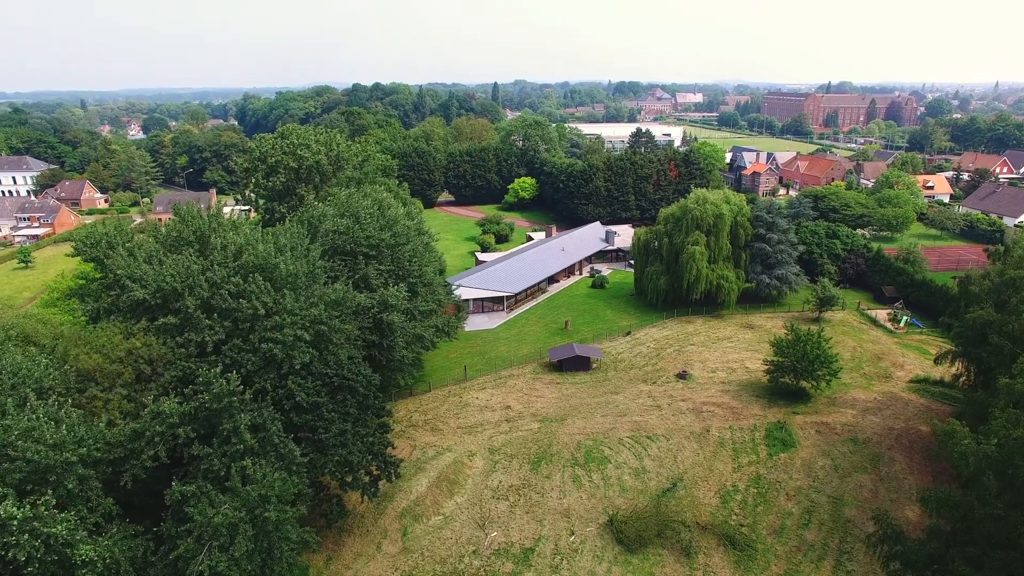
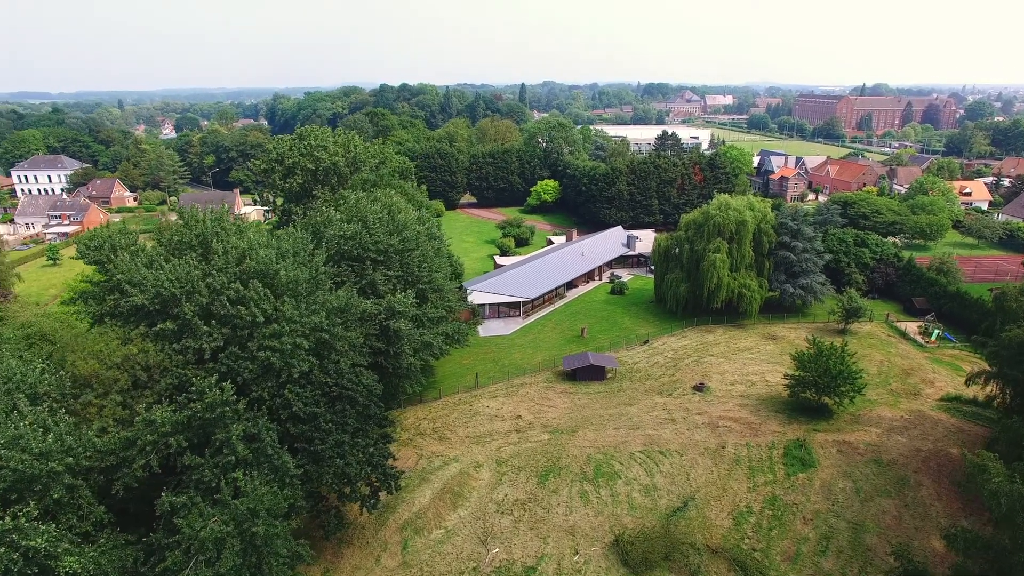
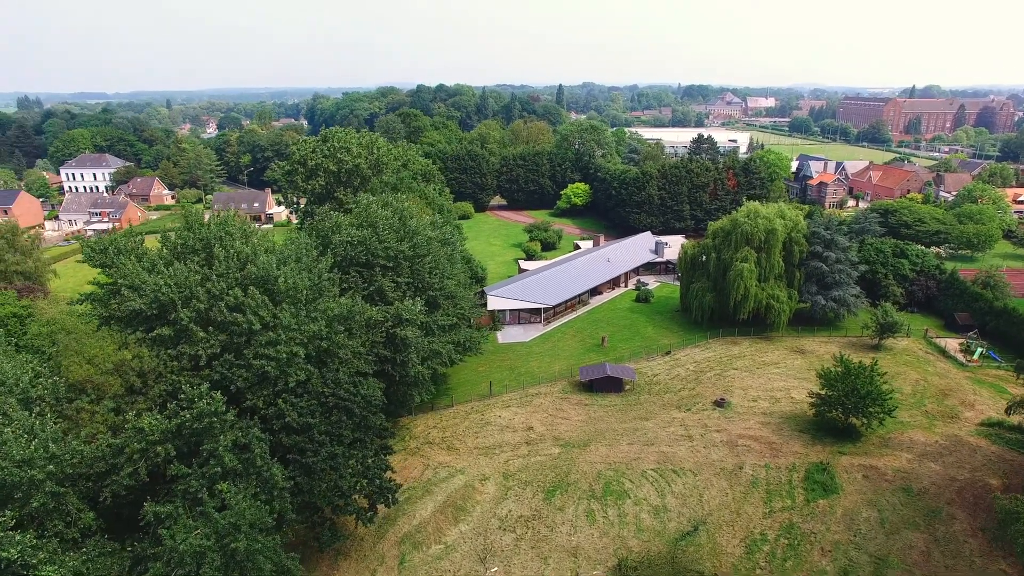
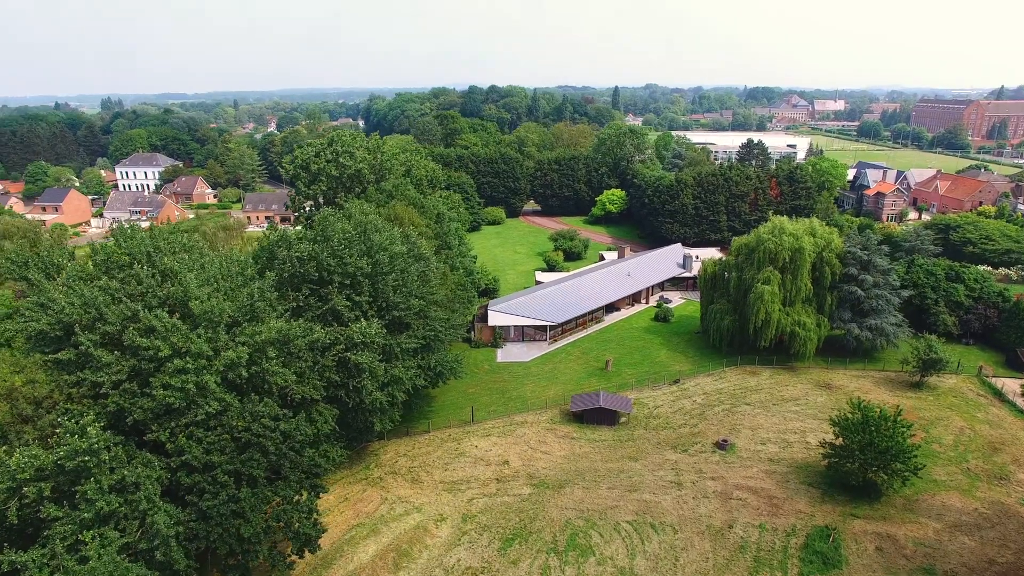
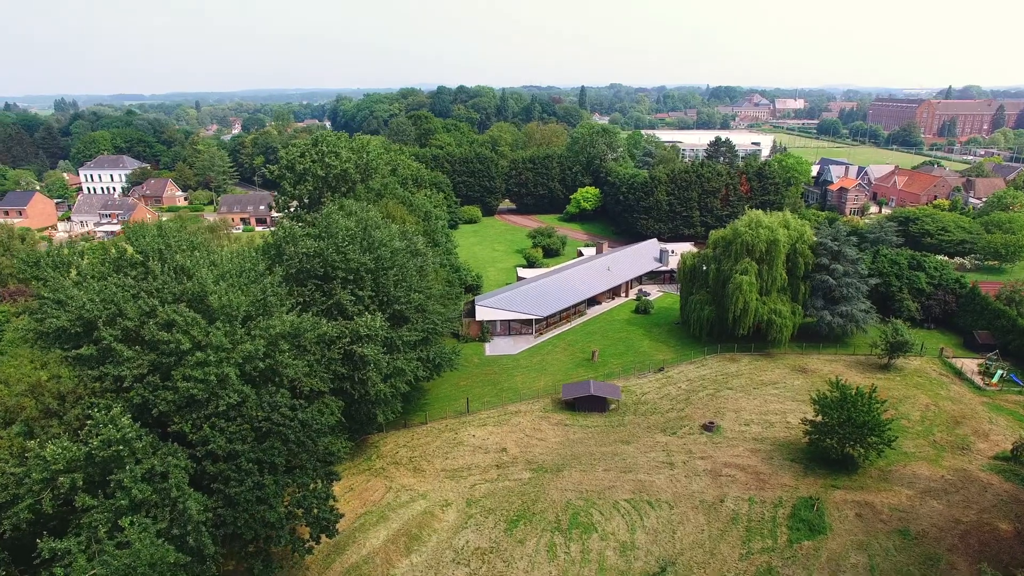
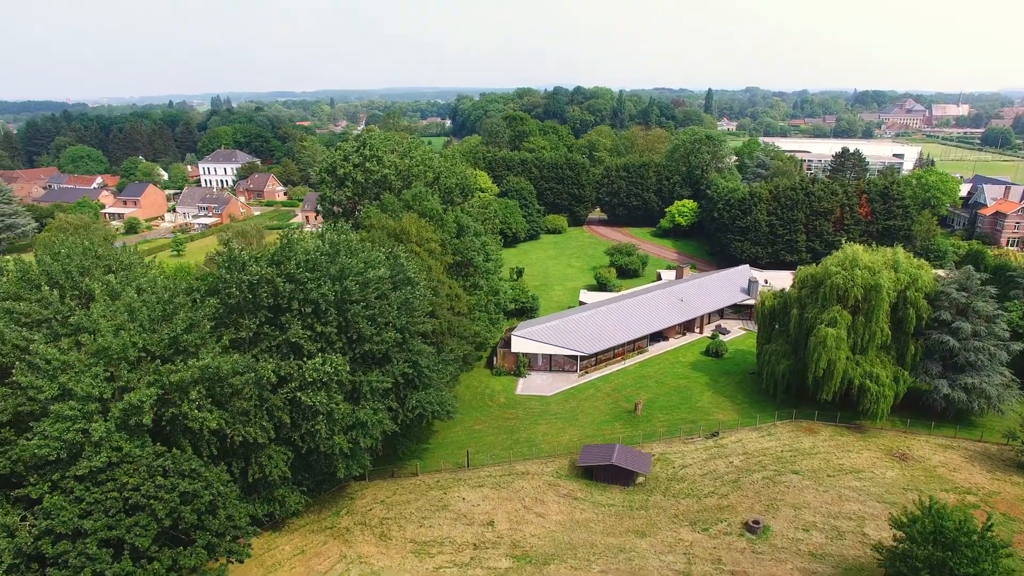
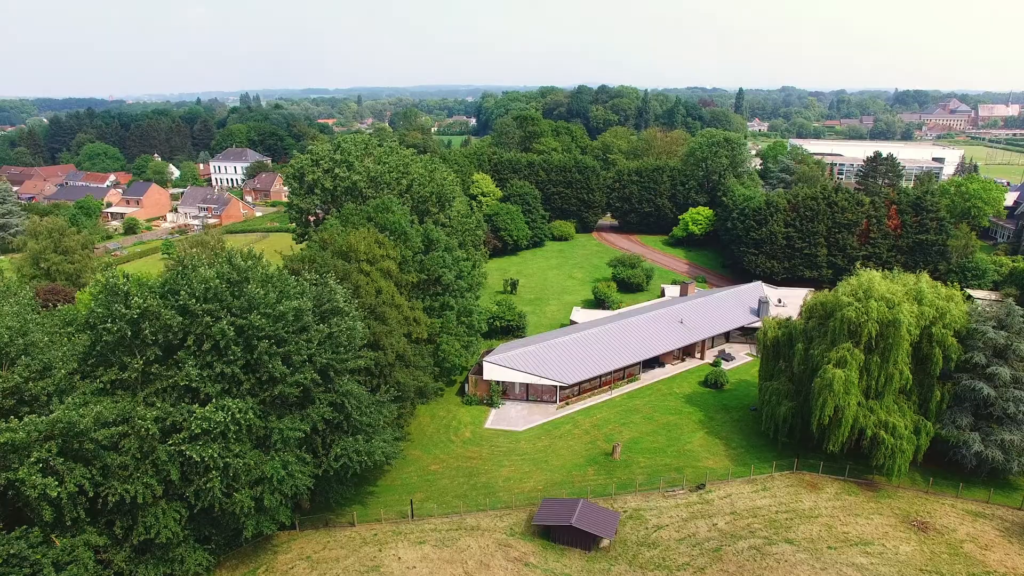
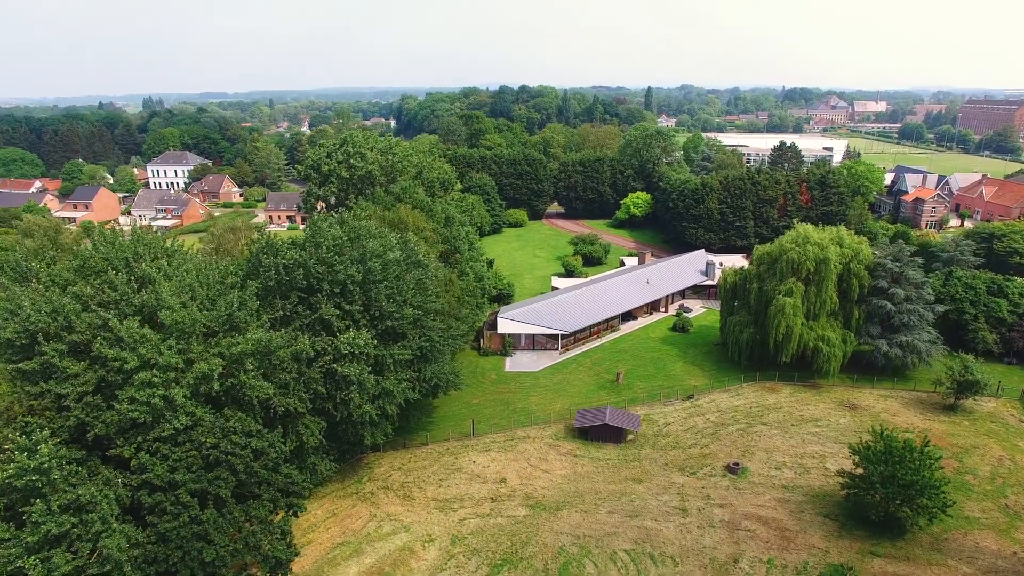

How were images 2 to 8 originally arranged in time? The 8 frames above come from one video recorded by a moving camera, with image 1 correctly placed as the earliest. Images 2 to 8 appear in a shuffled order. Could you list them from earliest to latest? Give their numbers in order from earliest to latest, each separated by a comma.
2, 3, 5, 4, 8, 6, 7
